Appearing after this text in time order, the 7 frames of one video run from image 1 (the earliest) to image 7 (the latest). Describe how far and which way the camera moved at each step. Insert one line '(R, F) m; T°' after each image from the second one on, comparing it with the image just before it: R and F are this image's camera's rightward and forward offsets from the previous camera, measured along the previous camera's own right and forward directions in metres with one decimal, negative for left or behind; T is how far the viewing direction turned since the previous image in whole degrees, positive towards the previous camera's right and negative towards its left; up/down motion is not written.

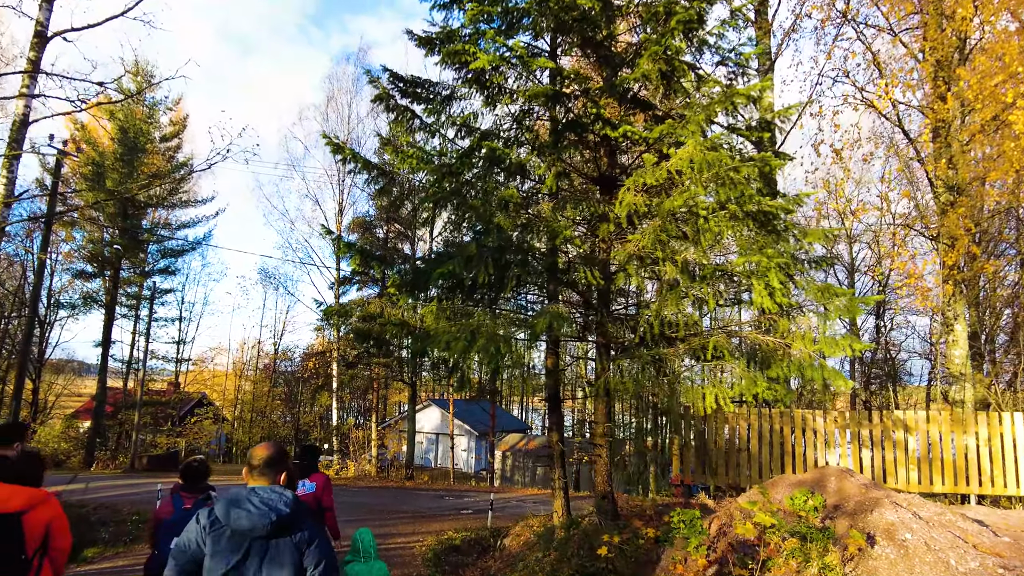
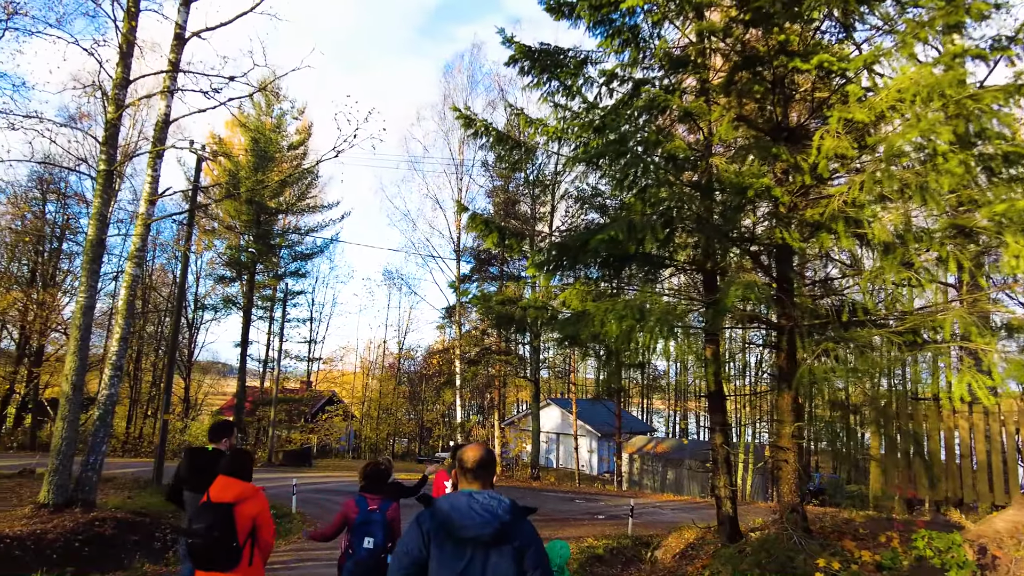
(-0.4, +0.8) m; -10°
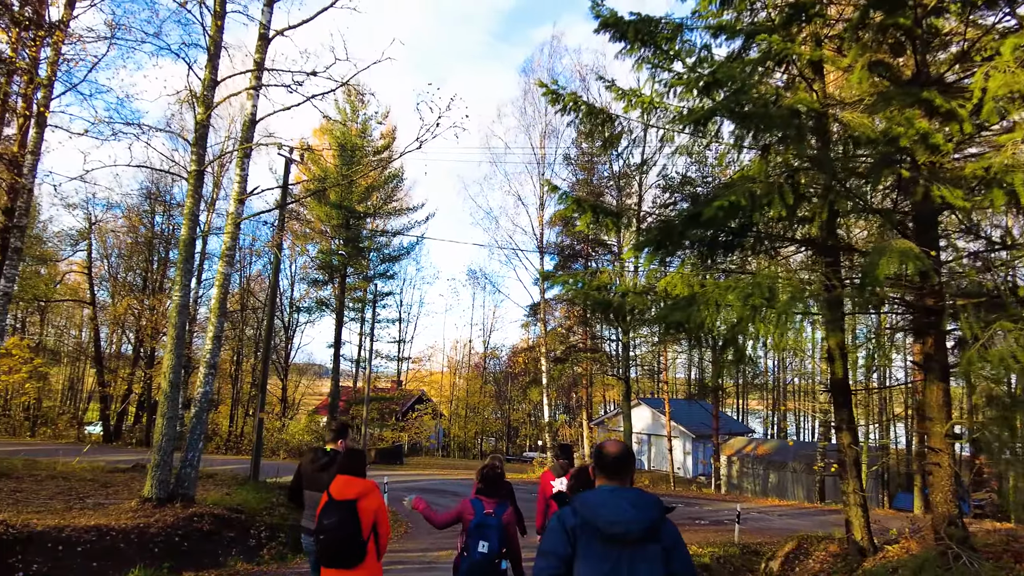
(-0.1, +0.5) m; -7°
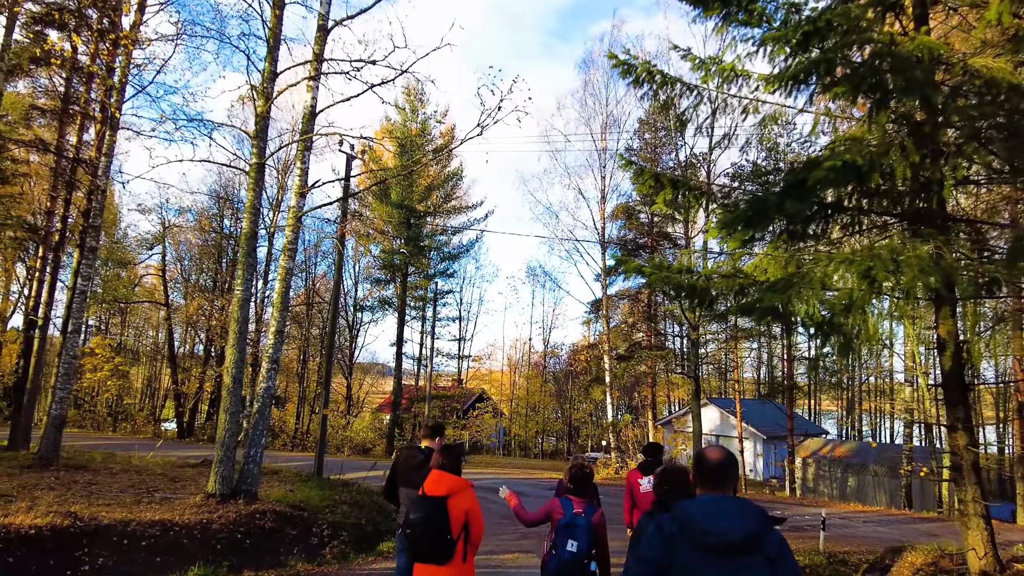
(-0.1, +0.4) m; -5°
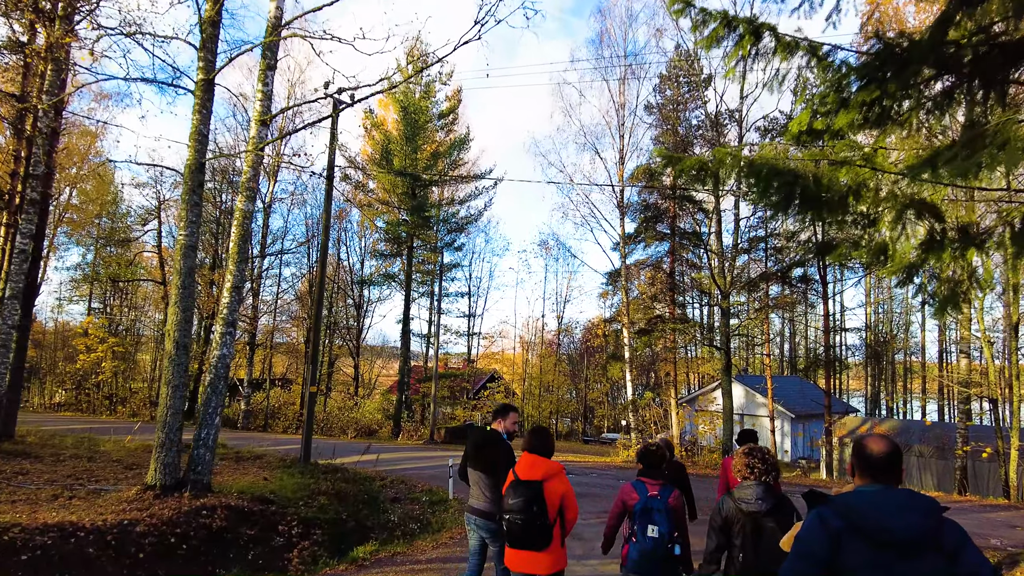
(0.0, +1.6) m; -1°
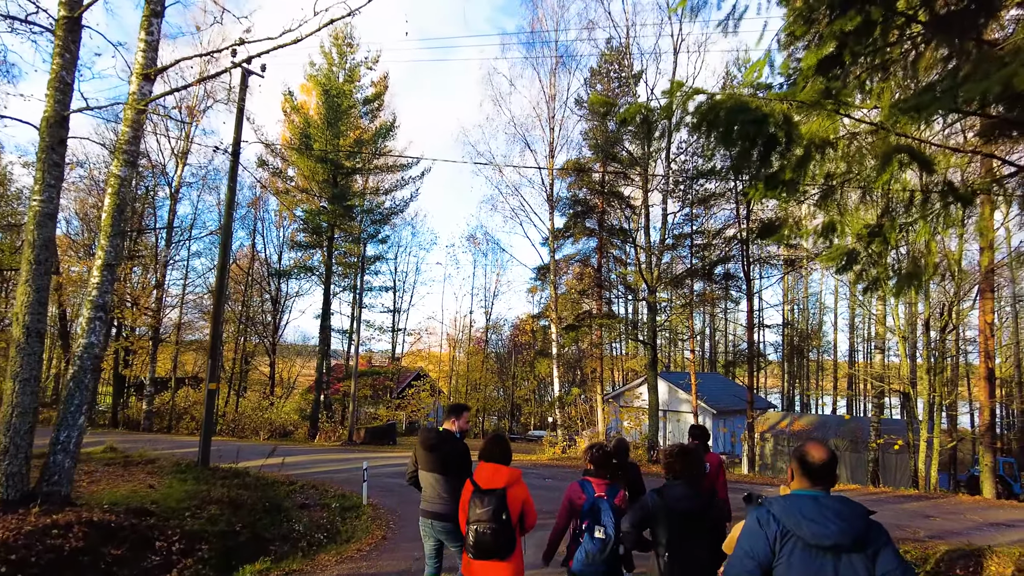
(+0.1, +0.6) m; +6°
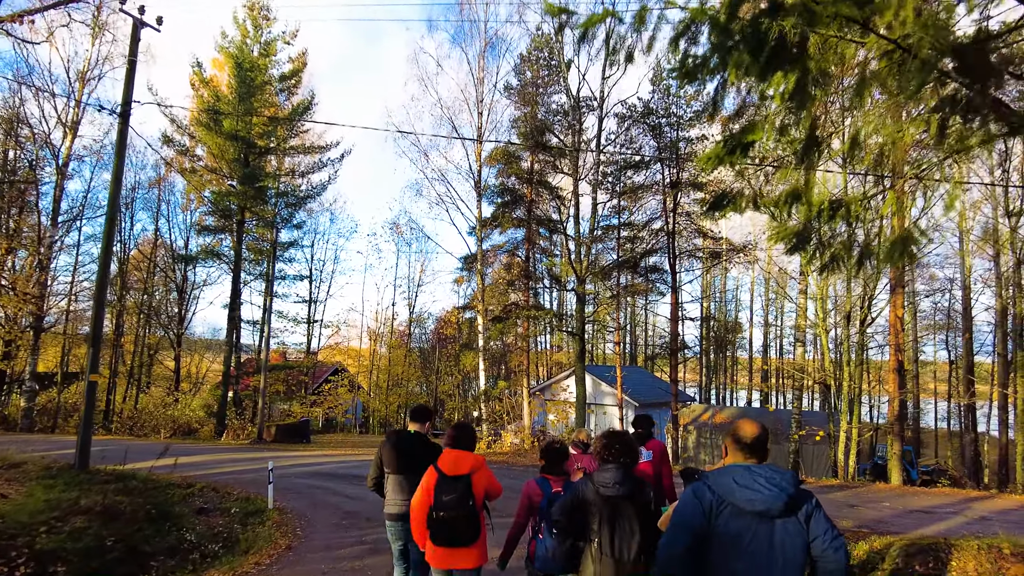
(0.0, +0.7) m; +7°
